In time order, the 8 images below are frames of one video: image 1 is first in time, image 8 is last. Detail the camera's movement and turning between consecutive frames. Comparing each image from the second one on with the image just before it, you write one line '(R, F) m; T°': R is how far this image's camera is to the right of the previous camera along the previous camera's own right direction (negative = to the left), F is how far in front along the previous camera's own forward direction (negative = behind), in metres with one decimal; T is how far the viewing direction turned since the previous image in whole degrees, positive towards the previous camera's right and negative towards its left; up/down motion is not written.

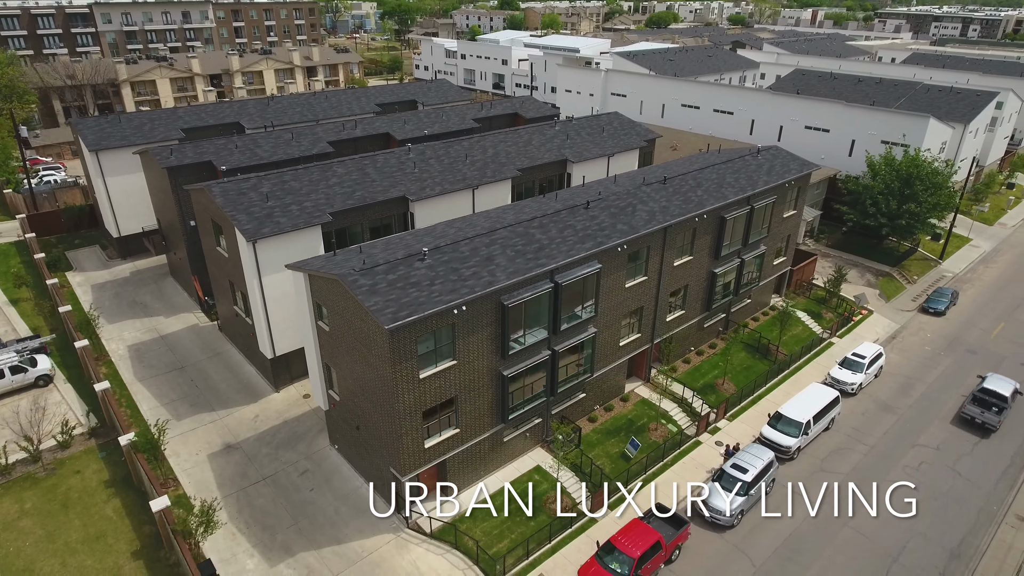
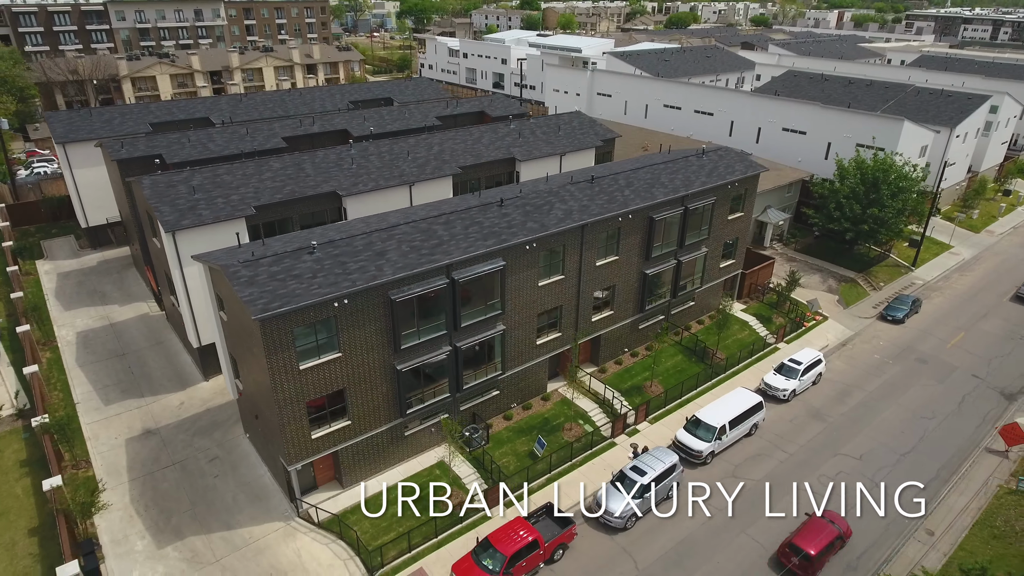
(+4.9, +0.1) m; -3°
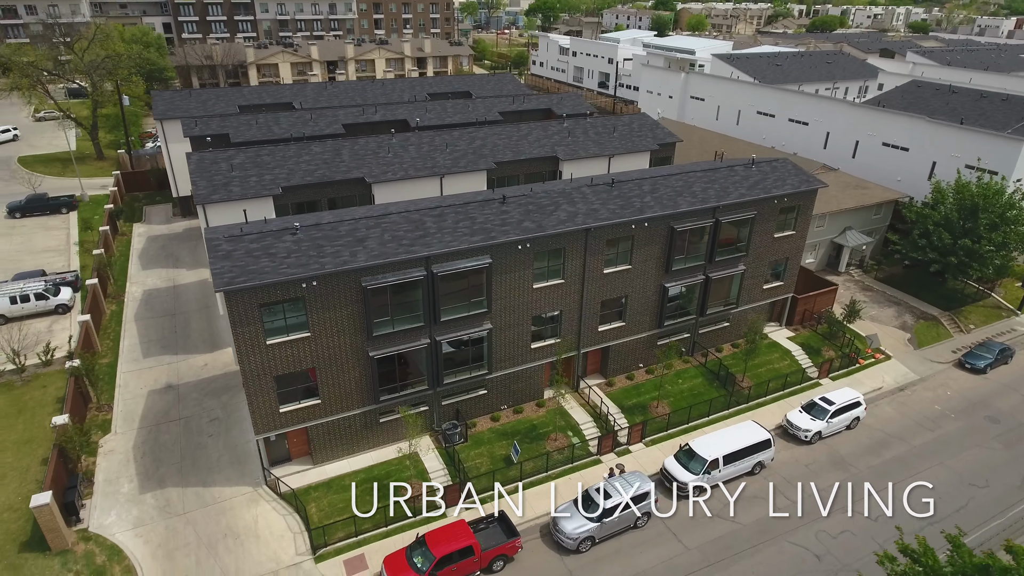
(+5.2, +1.1) m; -11°
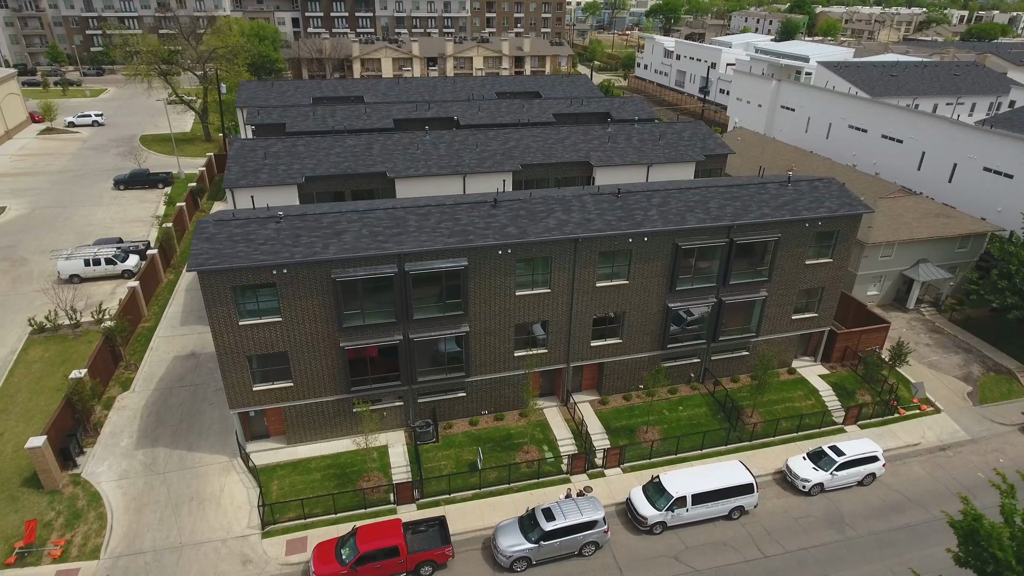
(+5.2, +0.9) m; -10°
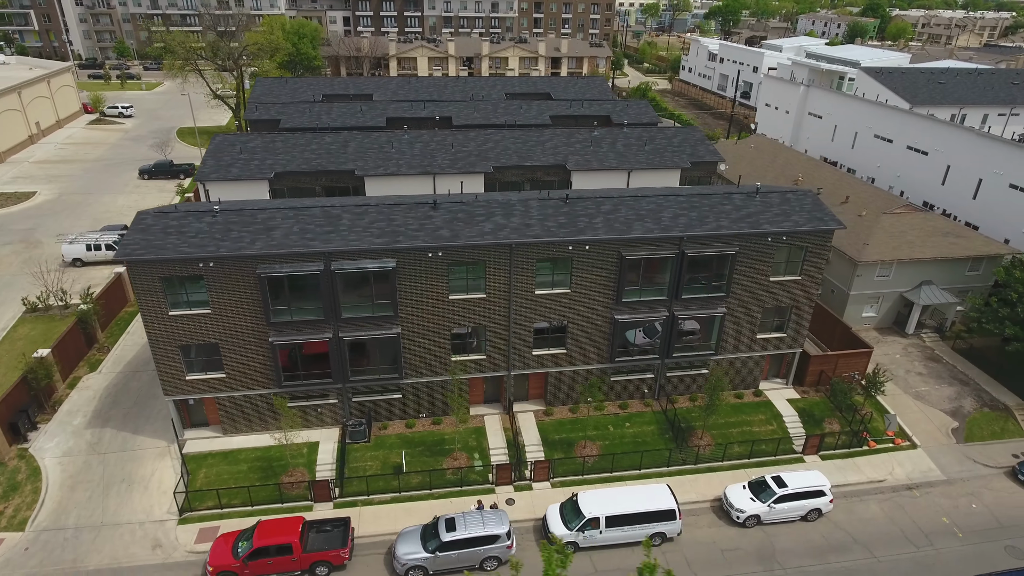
(+5.0, +0.8) m; -5°
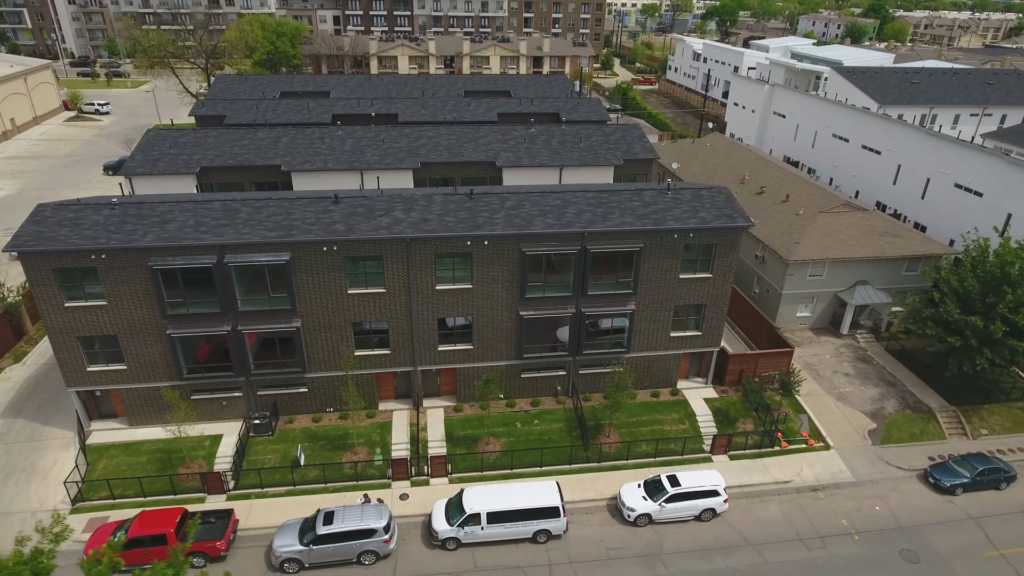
(+4.4, +0.2) m; -1°
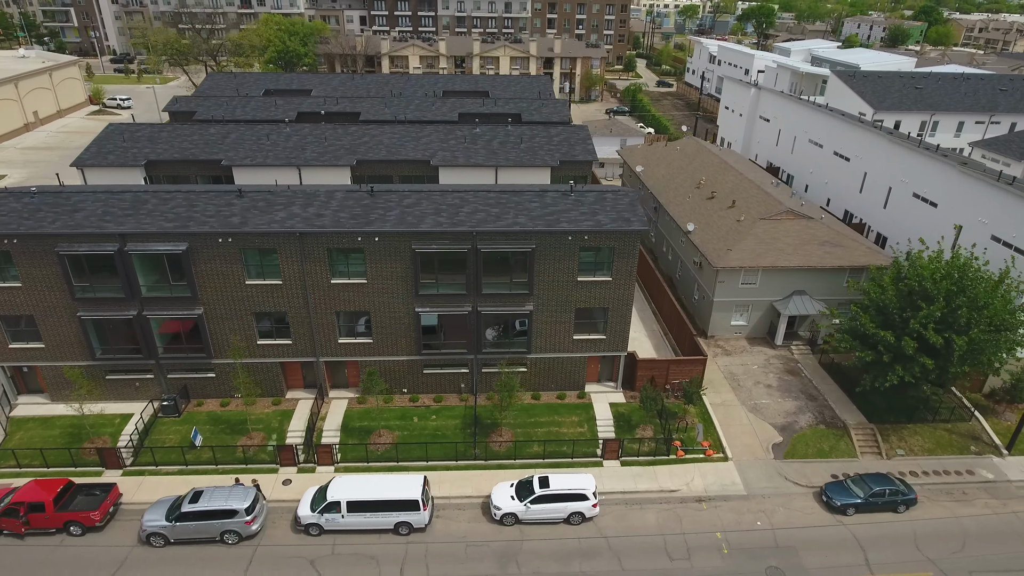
(+6.3, -0.1) m; -4°
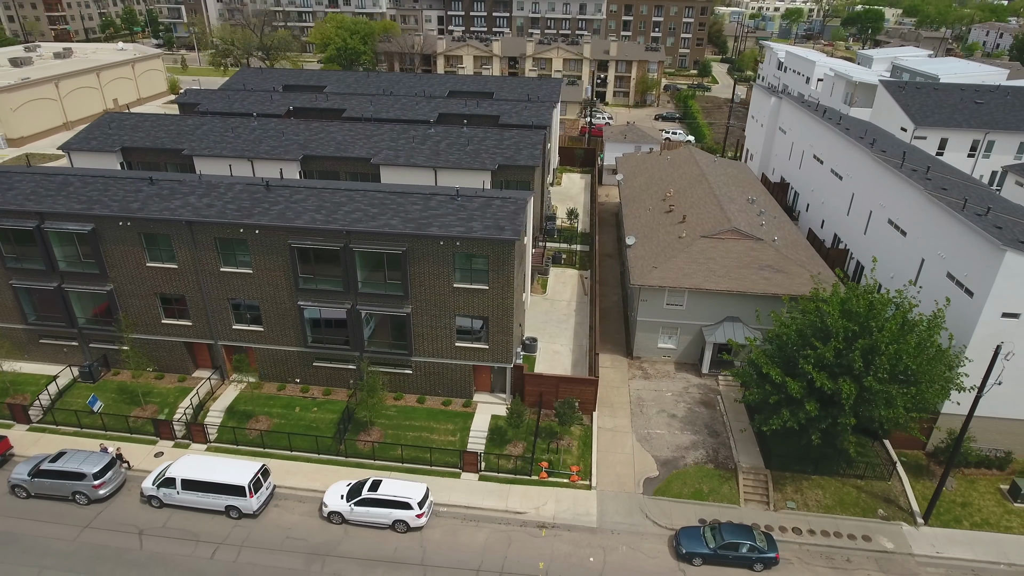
(+9.4, +1.2) m; -9°
